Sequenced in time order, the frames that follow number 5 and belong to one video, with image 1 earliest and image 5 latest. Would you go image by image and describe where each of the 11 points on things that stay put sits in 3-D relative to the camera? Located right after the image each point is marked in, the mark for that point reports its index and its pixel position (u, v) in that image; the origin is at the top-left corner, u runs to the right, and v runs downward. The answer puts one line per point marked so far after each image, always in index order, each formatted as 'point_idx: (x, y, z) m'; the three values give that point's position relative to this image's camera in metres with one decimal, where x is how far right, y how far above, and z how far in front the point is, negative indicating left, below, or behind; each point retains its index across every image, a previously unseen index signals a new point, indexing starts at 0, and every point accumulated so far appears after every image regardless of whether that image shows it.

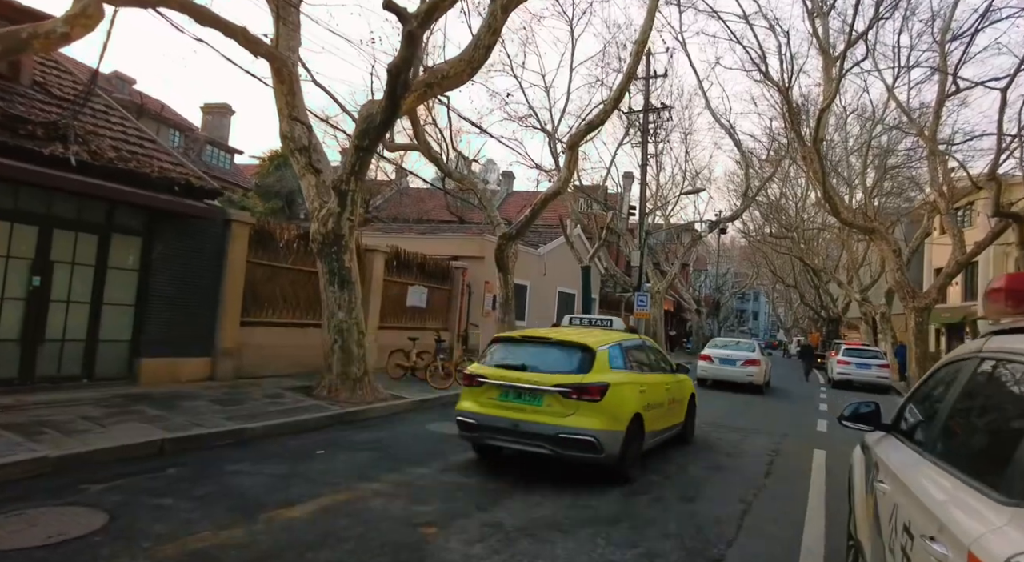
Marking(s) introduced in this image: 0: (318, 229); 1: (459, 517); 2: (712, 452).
0: (-3.4, +0.9, +10.5) m
1: (-0.5, -2.0, +5.2) m
2: (+3.0, -2.6, +9.2) m
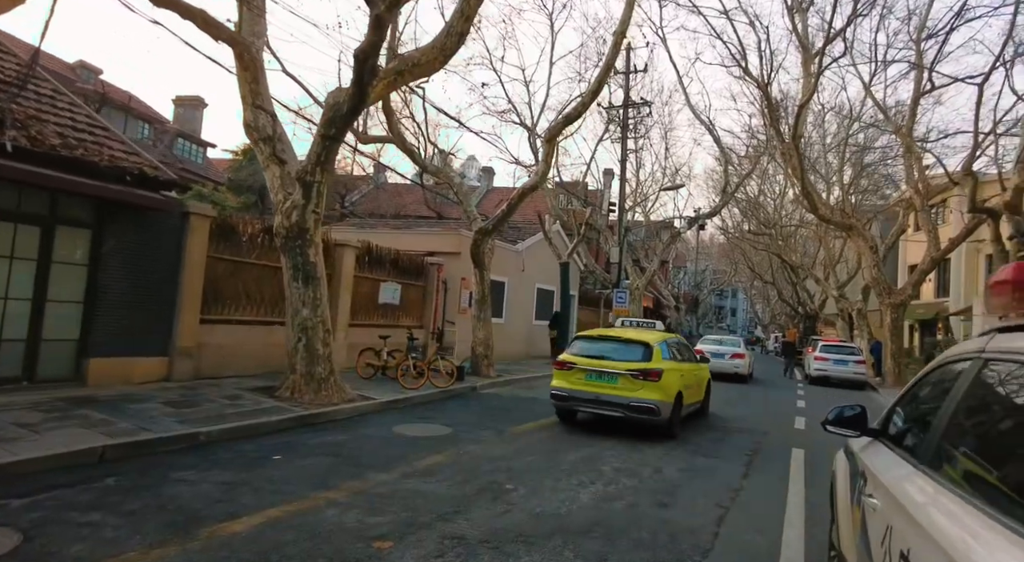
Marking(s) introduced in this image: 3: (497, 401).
0: (-3.8, +1.0, +10.0) m
1: (-0.8, -2.0, +4.8) m
2: (+2.6, -2.5, +8.9) m
3: (-0.3, -2.5, +12.6) m
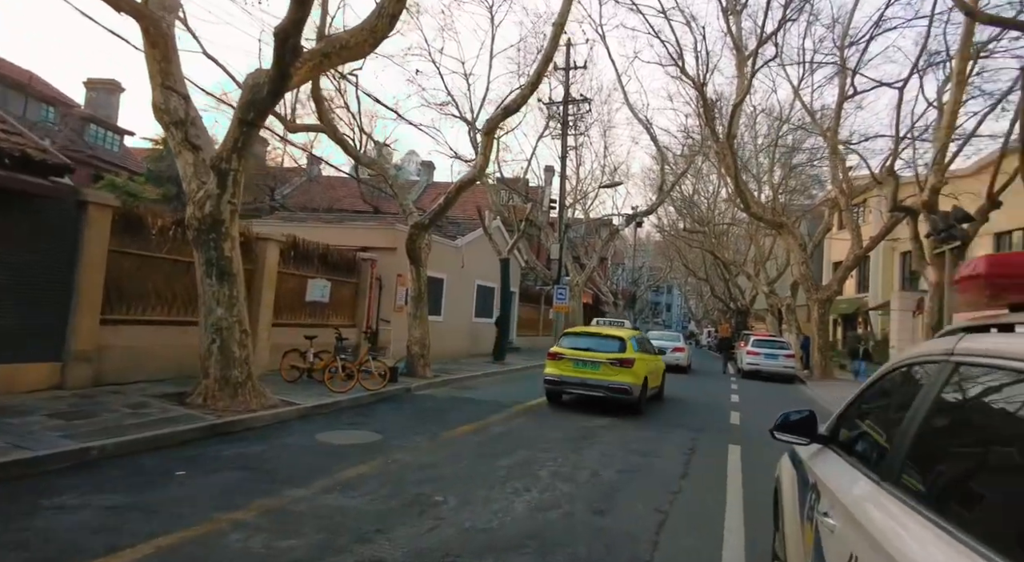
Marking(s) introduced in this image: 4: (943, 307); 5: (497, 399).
0: (-4.8, +1.0, +9.2) m
1: (-1.3, -1.9, +4.3) m
2: (+1.7, -2.5, +8.7) m
3: (-1.6, -2.4, +12.1) m
4: (+9.2, -0.6, +13.0) m
5: (-0.3, -2.6, +13.3) m
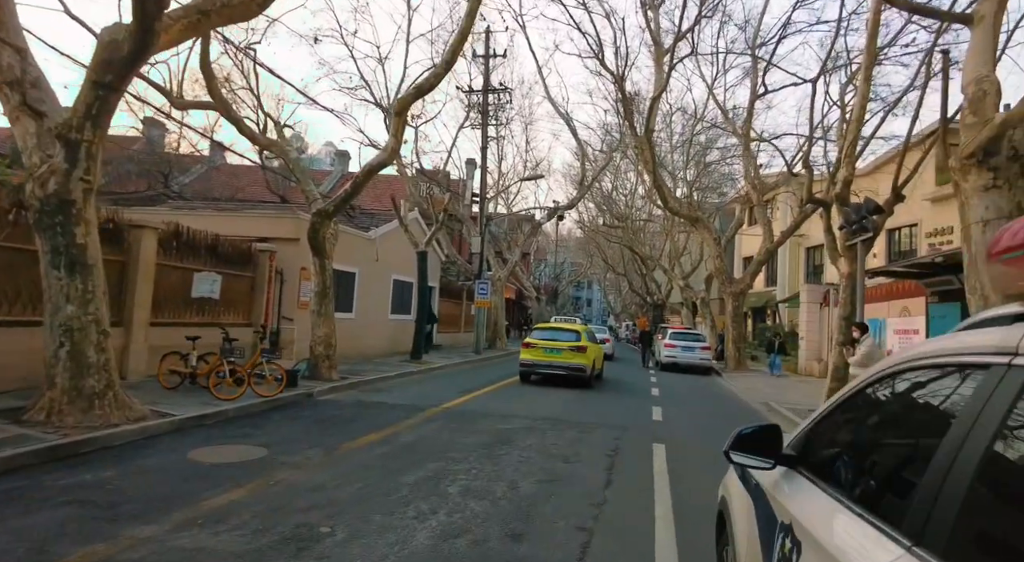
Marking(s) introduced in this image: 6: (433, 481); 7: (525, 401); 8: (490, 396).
0: (-6.0, +1.1, +7.7) m
1: (-1.9, -1.9, +3.3) m
2: (+0.5, -2.3, +8.1) m
3: (-3.2, -2.3, +11.0) m
4: (+7.4, -0.4, +13.2) m
5: (-2.1, -2.4, +12.3) m
6: (-0.9, -2.1, +6.5) m
7: (+0.3, -2.6, +13.0) m
8: (-0.5, -2.6, +13.5) m
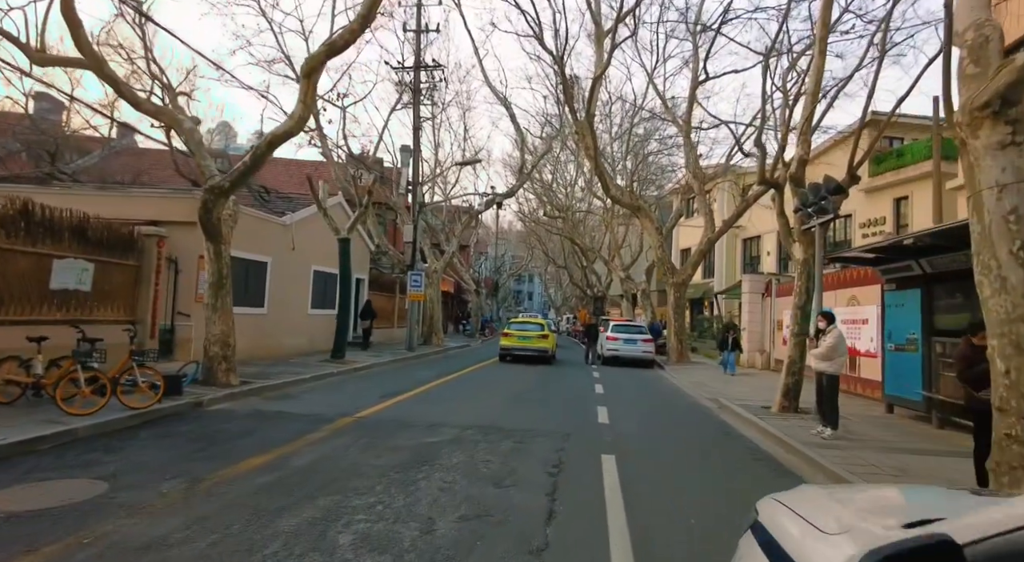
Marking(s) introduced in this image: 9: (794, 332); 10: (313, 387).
0: (-6.8, +1.3, +5.5) m
1: (-2.3, -1.7, +1.6) m
2: (-0.4, -2.1, +6.6) m
3: (-4.3, -2.1, +9.1) m
4: (+6.0, -0.1, +12.4) m
5: (-3.3, -2.2, +10.6) m
6: (-1.6, -2.0, +4.9) m
7: (-1.0, -2.3, +11.4) m
8: (-1.9, -2.3, +11.9) m
9: (+5.6, -1.0, +12.2) m
10: (-4.4, -2.3, +13.6) m
